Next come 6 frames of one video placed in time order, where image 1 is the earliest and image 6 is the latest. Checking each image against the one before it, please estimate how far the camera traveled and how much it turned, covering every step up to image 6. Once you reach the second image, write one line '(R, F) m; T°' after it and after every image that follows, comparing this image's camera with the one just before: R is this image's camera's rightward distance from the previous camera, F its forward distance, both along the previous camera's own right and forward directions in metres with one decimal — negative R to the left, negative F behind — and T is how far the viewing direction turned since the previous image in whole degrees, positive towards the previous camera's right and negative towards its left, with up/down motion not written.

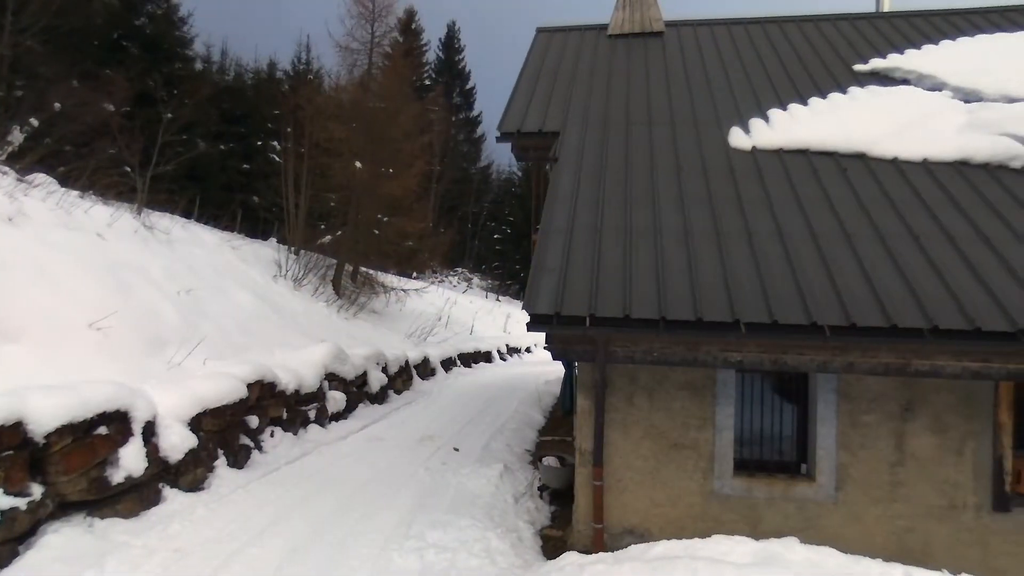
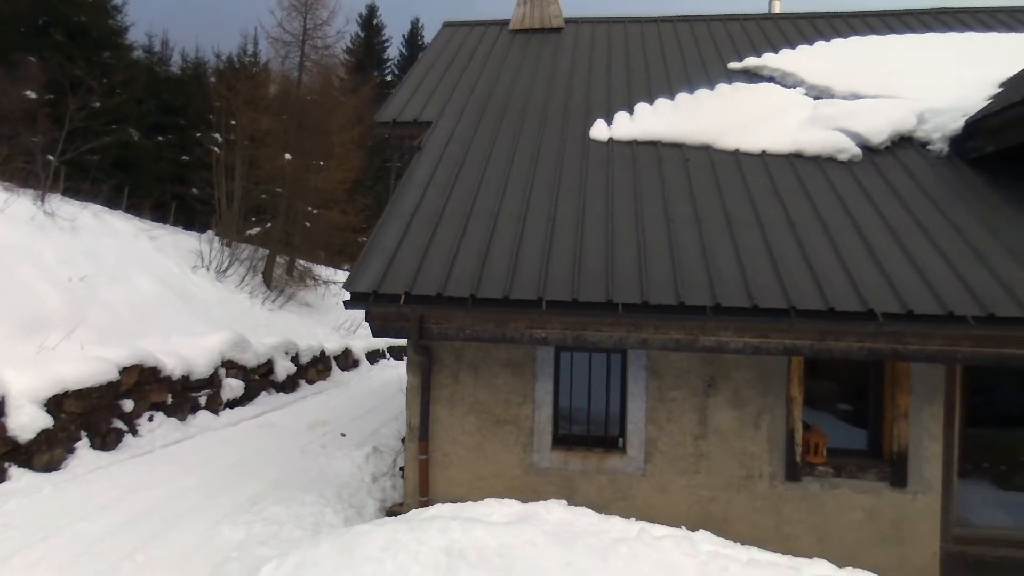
(+1.3, -0.2) m; +2°
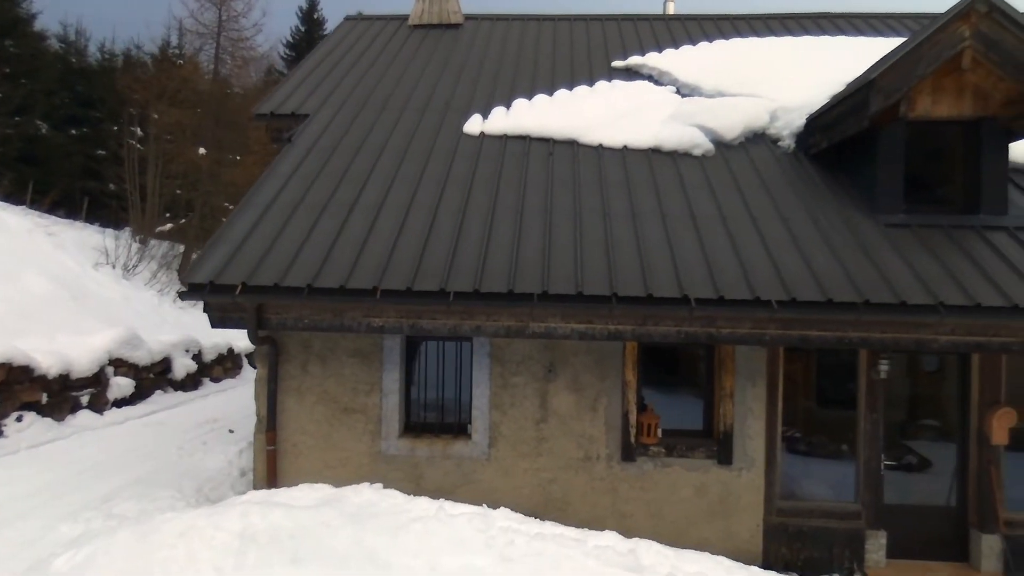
(+1.0, -0.1) m; +4°
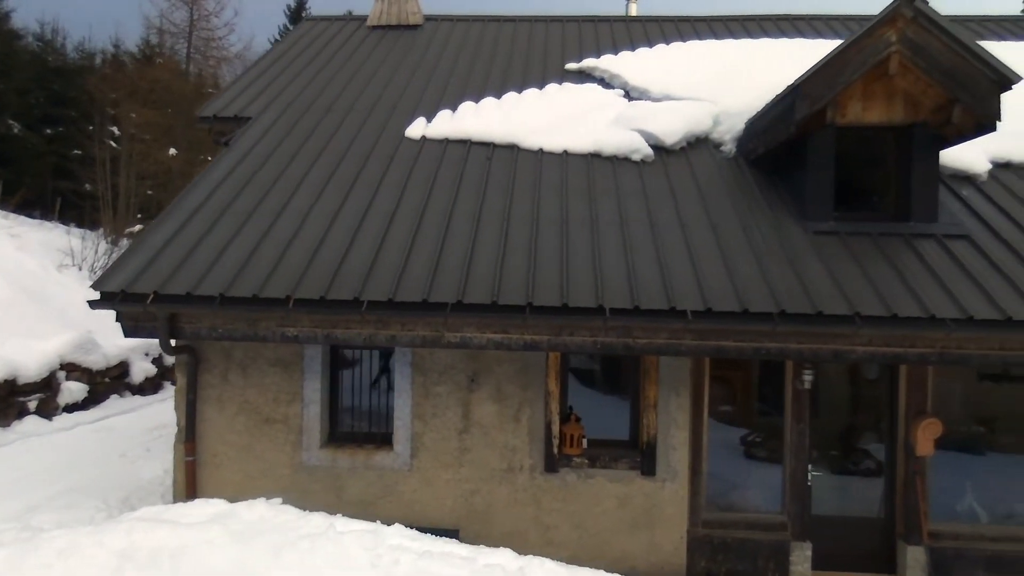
(+0.7, +0.1) m; 0°
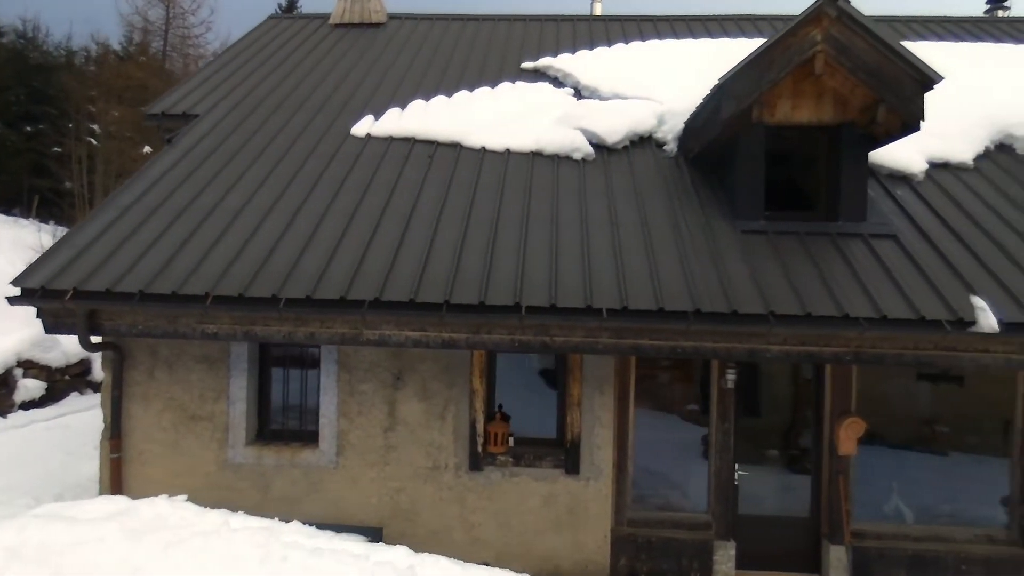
(+0.6, 0.0) m; 0°
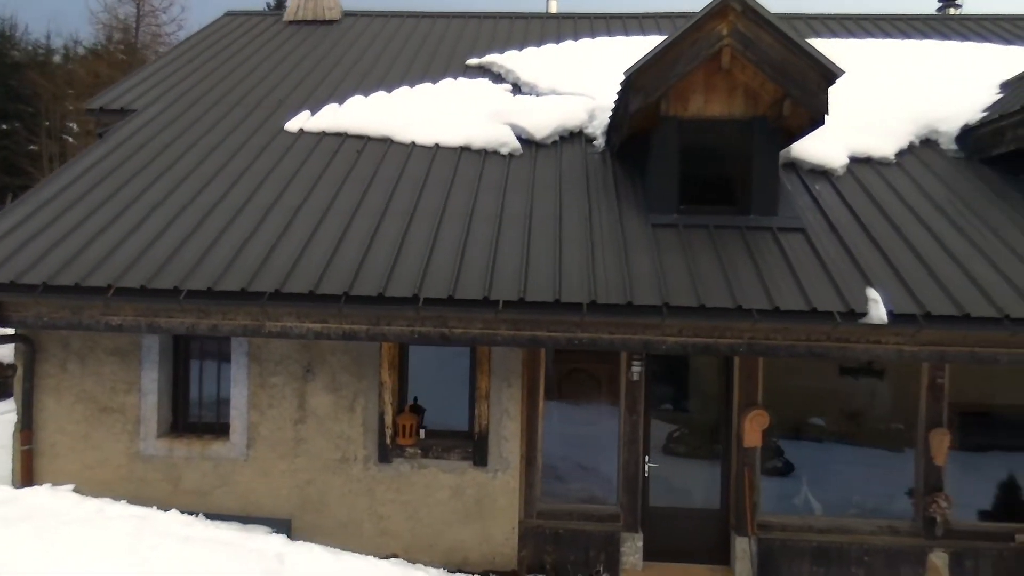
(+0.8, 0.0) m; 0°
